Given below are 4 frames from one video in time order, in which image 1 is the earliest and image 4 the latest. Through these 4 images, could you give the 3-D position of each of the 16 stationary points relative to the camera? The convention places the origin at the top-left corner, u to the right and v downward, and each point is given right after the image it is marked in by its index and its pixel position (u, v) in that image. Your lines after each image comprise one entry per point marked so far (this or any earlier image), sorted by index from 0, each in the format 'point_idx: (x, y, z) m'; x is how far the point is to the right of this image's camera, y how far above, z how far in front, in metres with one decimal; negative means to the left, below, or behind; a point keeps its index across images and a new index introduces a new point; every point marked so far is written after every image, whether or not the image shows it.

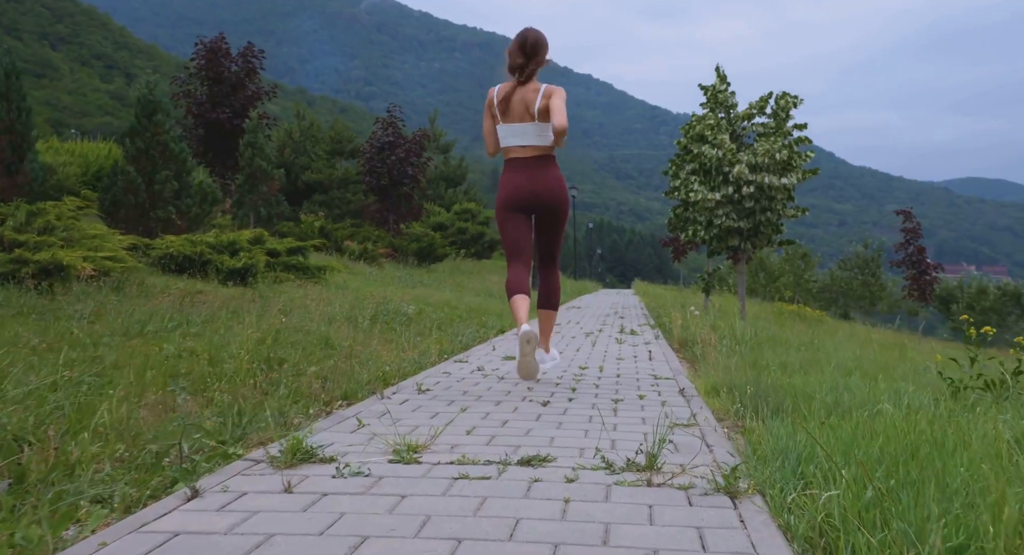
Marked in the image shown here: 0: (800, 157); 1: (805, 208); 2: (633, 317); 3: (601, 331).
0: (+4.2, +1.8, +12.2) m
1: (+4.5, +1.1, +12.6) m
2: (+1.8, -0.6, +12.5) m
3: (+1.1, -0.6, +10.0) m
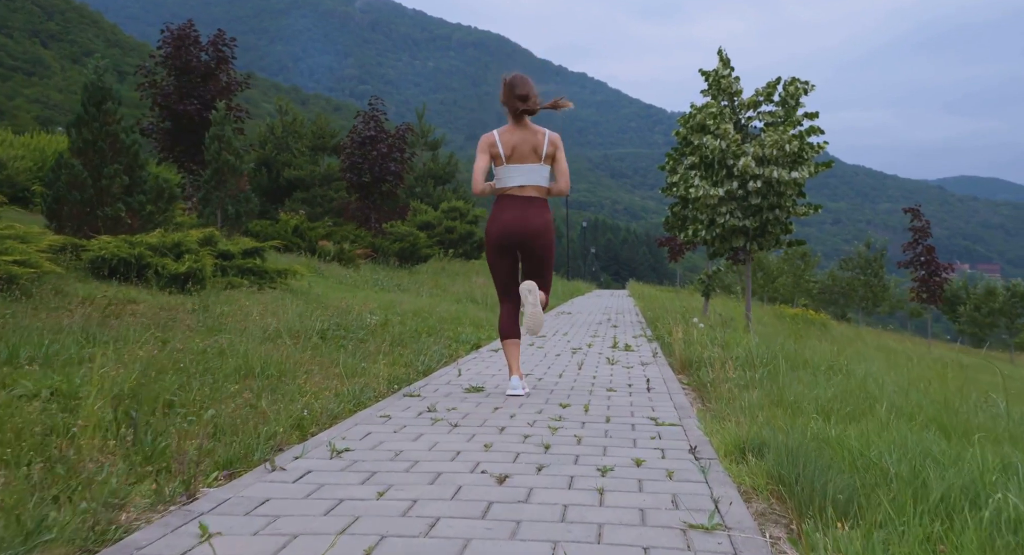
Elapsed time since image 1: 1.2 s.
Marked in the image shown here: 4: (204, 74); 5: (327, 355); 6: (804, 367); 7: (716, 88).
0: (+4.0, +1.7, +11.0) m
1: (+4.2, +1.0, +11.4) m
2: (+1.6, -0.7, +11.3) m
3: (+0.9, -0.7, +8.8) m
4: (-7.3, +4.8, +19.5) m
5: (-1.4, -0.6, +6.2) m
6: (+2.2, -0.7, +6.2) m
7: (+2.9, +2.7, +11.9) m
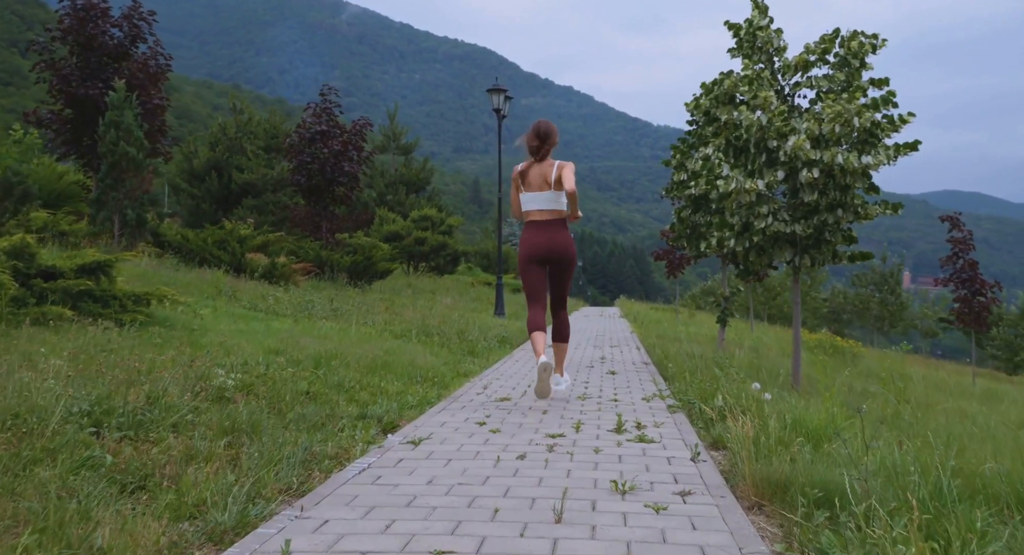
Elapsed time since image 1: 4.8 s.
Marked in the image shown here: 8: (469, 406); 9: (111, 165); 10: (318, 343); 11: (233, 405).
0: (+3.6, +1.4, +7.8) m
1: (+3.8, +0.7, +8.2) m
2: (+1.1, -0.9, +8.1) m
3: (+0.5, -0.9, +5.5) m
4: (-7.8, +4.4, +16.2) m
5: (-1.7, -0.8, +3.0) m
6: (+1.8, -0.9, +3.0) m
7: (+2.5, +2.5, +8.7) m
8: (-0.3, -0.9, +5.9) m
9: (-6.6, +1.9, +13.7) m
10: (-1.8, -0.6, +7.7) m
11: (-1.6, -0.7, +4.8) m
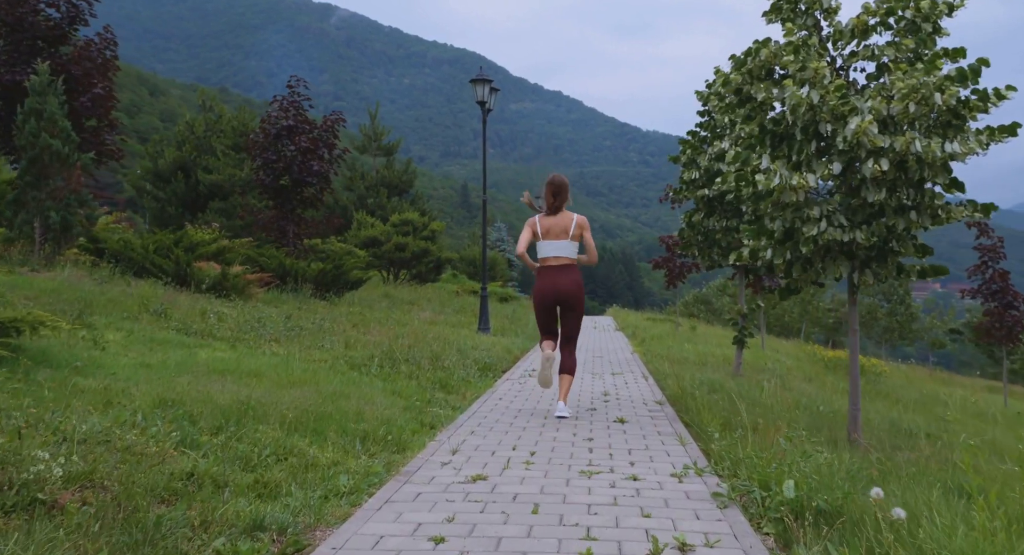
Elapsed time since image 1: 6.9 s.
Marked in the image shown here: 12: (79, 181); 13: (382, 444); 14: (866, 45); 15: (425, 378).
0: (+3.4, +1.3, +6.1) m
1: (+3.7, +0.6, +6.5) m
2: (+1.0, -1.1, +6.3) m
3: (+0.4, -1.1, +3.7) m
4: (-8.1, +4.2, +14.4) m
5: (-1.8, -0.9, +1.2) m
6: (+1.8, -1.0, +1.2) m
7: (+2.4, +2.3, +7.0) m
8: (-0.4, -1.1, +4.1) m
9: (-6.9, +1.7, +11.8) m
10: (-1.9, -0.8, +5.9) m
11: (-1.7, -0.9, +3.0) m
12: (-6.5, +1.4, +12.4) m
13: (-0.8, -1.0, +5.1) m
14: (+2.8, +1.8, +6.5) m
15: (-0.8, -1.0, +8.1) m
